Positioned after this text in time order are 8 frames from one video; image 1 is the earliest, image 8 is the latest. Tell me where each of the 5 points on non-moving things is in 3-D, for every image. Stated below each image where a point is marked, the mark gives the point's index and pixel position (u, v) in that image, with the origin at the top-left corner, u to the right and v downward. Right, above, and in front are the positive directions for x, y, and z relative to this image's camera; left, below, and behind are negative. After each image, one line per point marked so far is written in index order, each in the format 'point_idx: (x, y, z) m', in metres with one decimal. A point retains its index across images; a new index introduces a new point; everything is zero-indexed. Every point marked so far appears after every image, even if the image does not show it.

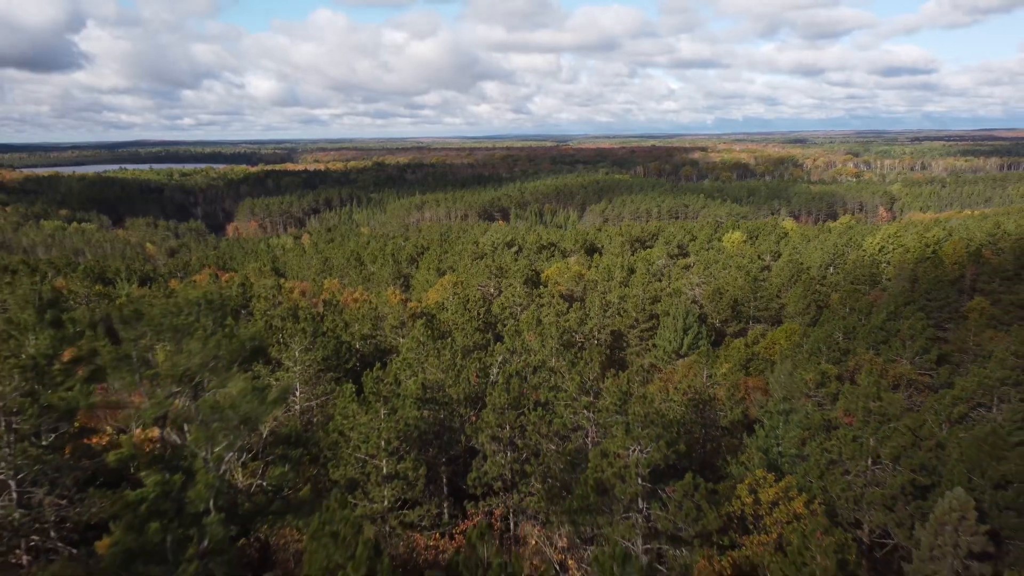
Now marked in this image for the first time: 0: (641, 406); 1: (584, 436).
0: (+2.9, -2.7, +15.3) m
1: (+1.6, -3.3, +15.4) m
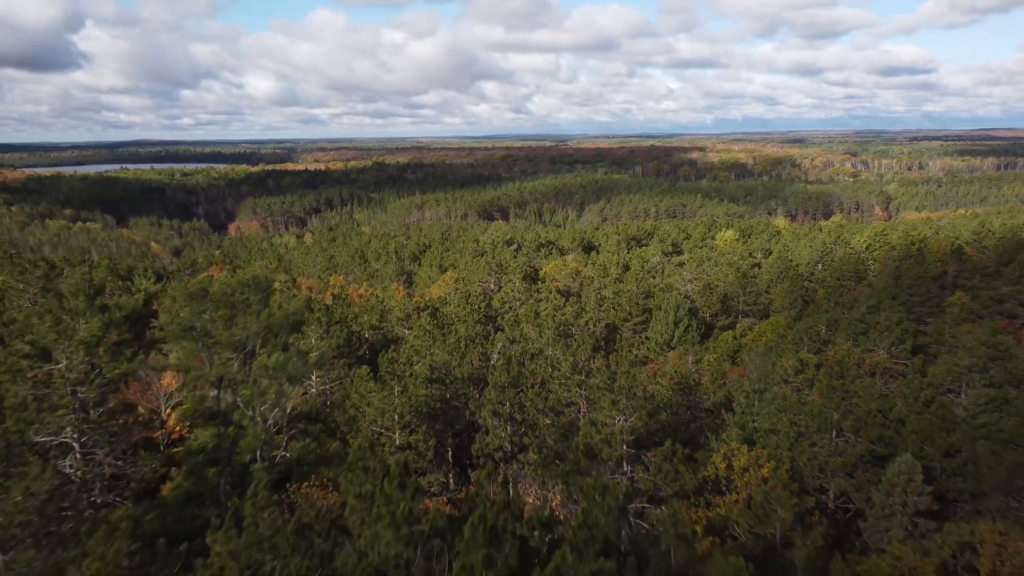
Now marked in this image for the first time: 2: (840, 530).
0: (+2.9, -2.4, +16.9) m
1: (+1.6, -3.0, +17.0) m
2: (+7.6, -5.6, +15.3) m
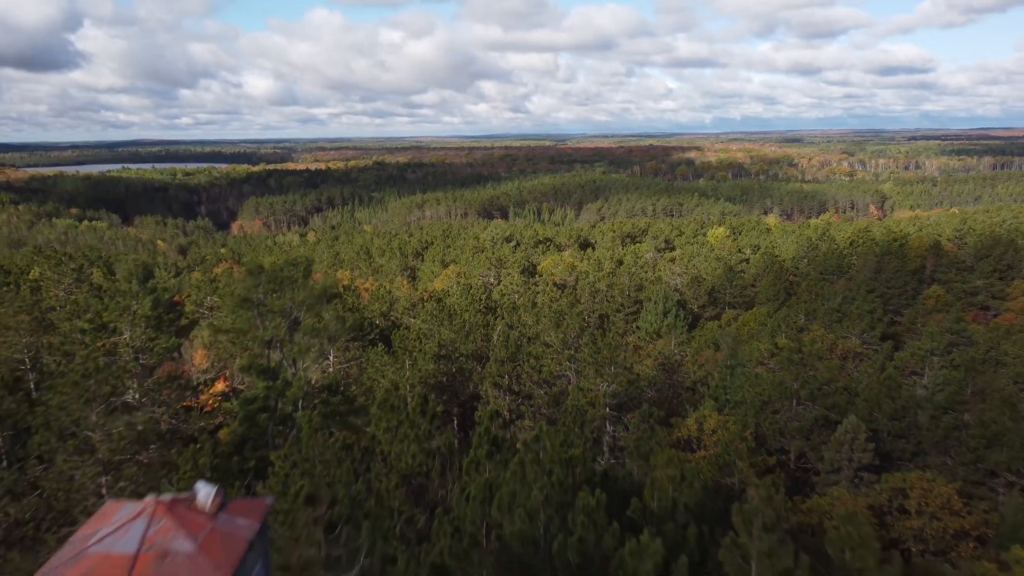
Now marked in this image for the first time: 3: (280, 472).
0: (+2.8, -2.0, +19.1) m
1: (+1.6, -2.6, +19.1) m
2: (+7.5, -5.2, +17.5) m
3: (-3.8, -3.0, +10.6) m
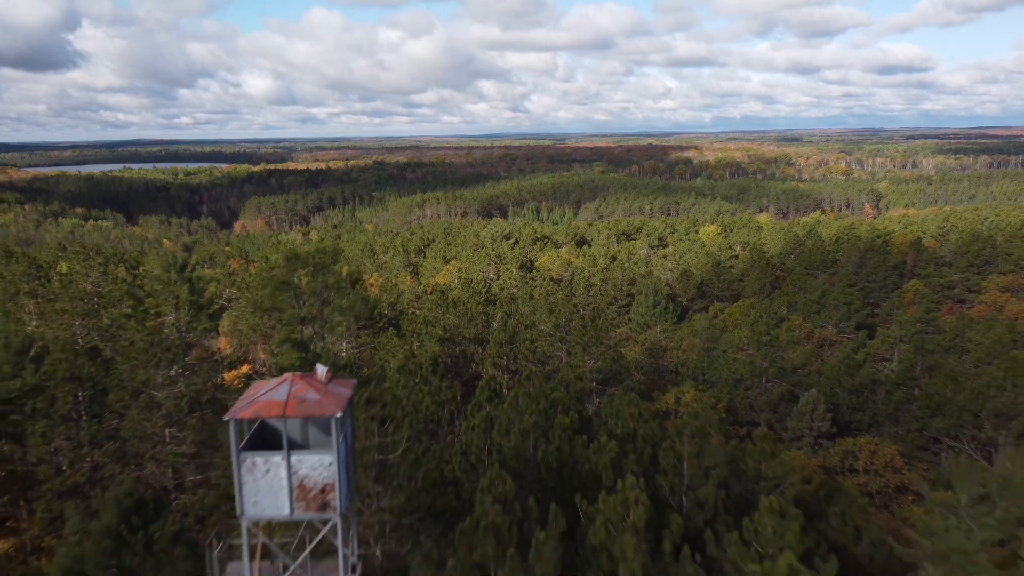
0: (+2.8, -1.7, +21.1) m
1: (+1.5, -2.3, +21.1) m
2: (+7.5, -4.8, +19.5) m
3: (-3.8, -2.7, +12.6) m
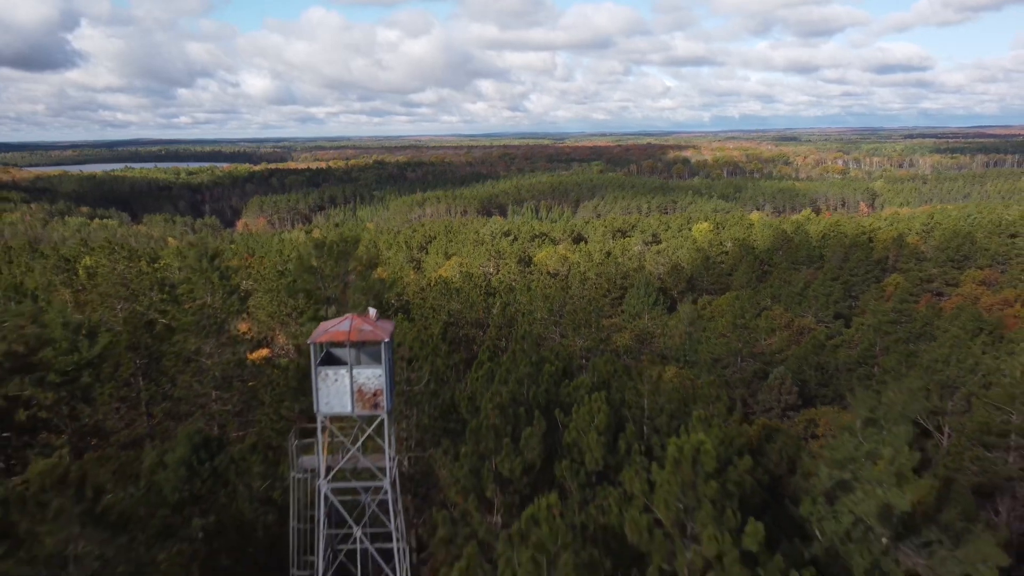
0: (+2.7, -1.3, +23.2) m
1: (+1.4, -1.9, +23.2) m
2: (+7.4, -4.4, +21.6) m
3: (-3.9, -2.3, +14.6) m
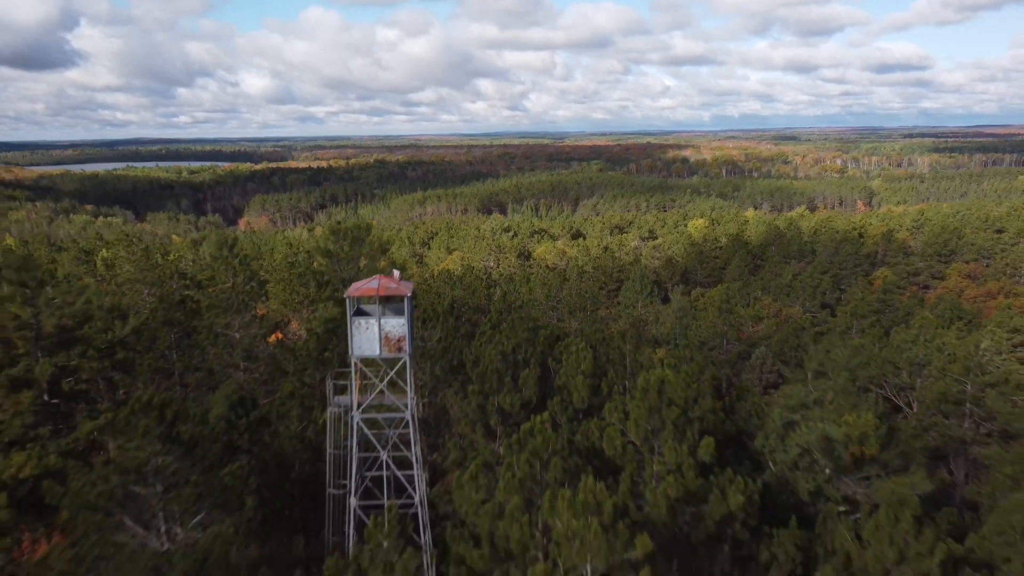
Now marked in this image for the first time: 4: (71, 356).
0: (+2.7, -0.8, +24.6) m
1: (+1.4, -1.4, +24.7) m
2: (+7.4, -4.0, +23.0) m
3: (-3.9, -1.8, +16.1) m
4: (-10.0, -1.5, +15.0) m
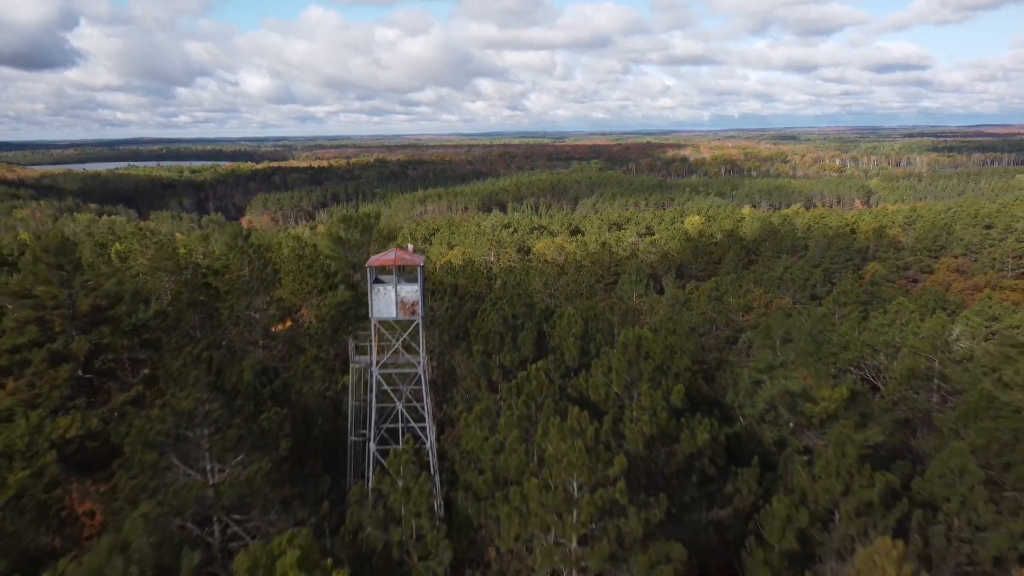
0: (+2.7, -0.4, +25.9) m
1: (+1.4, -1.0, +25.9) m
2: (+7.4, -3.5, +24.3) m
3: (-3.9, -1.4, +17.3) m
4: (-10.0, -1.1, +16.2) m
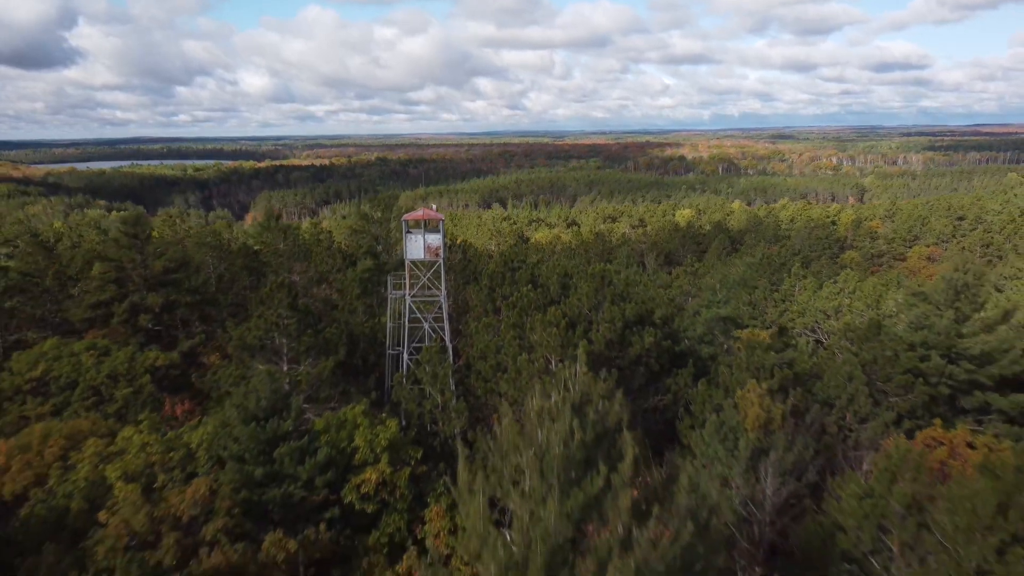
0: (+2.6, +0.6, +29.2) m
1: (+1.4, 0.0, +29.2) m
2: (+7.4, -2.5, +27.6) m
3: (-3.9, -0.4, +20.6) m
4: (-10.1, -0.1, +19.5) m
